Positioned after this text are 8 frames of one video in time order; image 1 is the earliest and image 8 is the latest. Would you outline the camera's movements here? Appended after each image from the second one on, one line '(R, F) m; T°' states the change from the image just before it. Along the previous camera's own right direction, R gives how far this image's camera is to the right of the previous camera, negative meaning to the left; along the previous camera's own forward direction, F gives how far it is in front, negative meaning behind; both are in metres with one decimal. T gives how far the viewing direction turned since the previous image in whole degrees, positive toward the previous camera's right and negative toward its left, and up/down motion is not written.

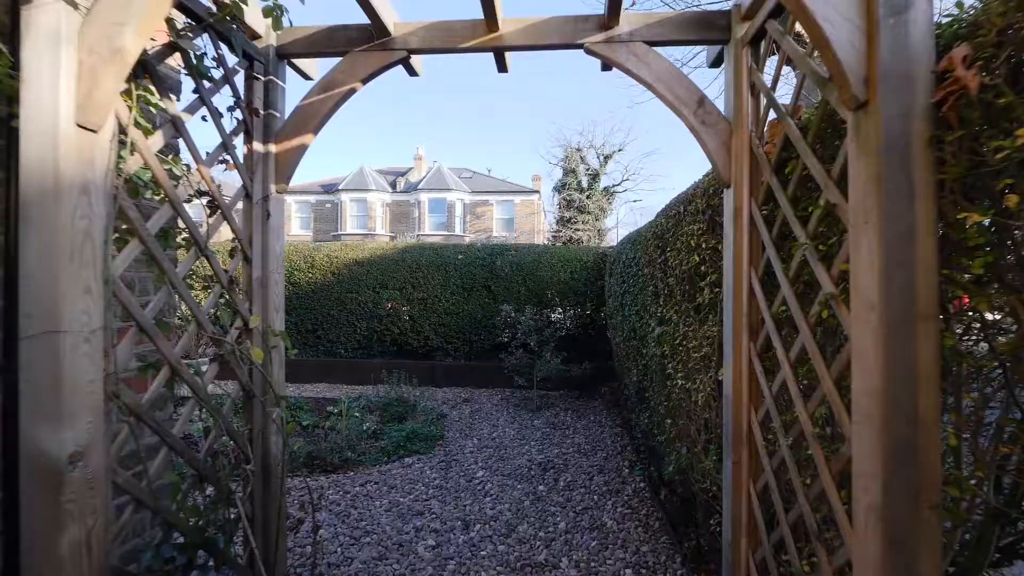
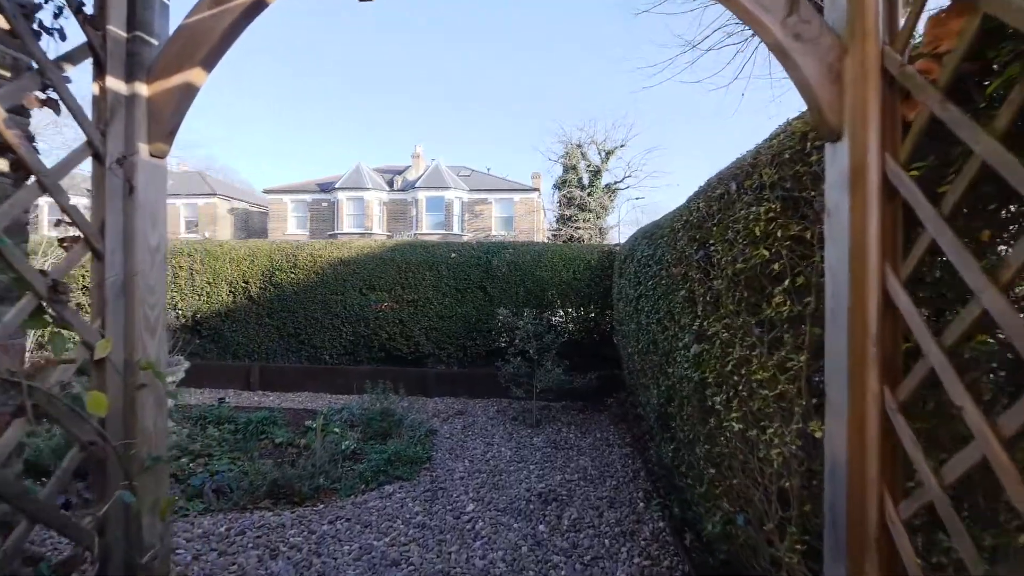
(0.0, +0.6) m; 0°
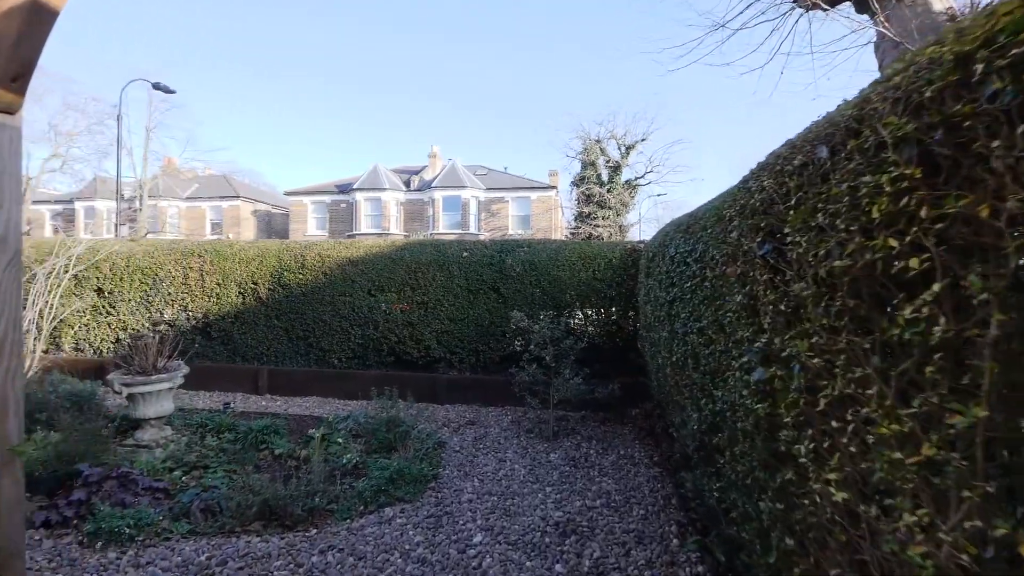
(0.0, +0.4) m; -2°
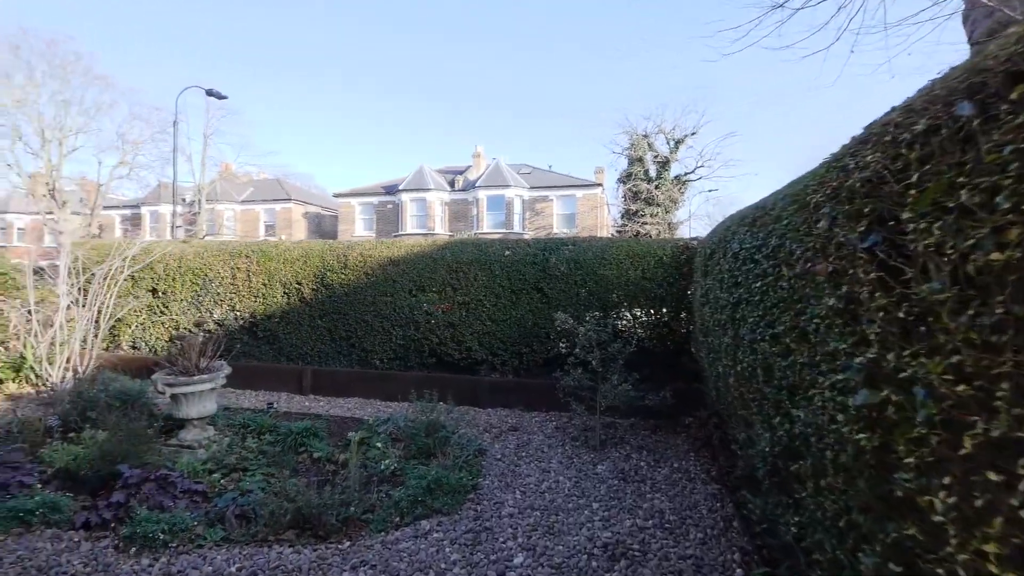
(0.0, +0.3) m; -5°
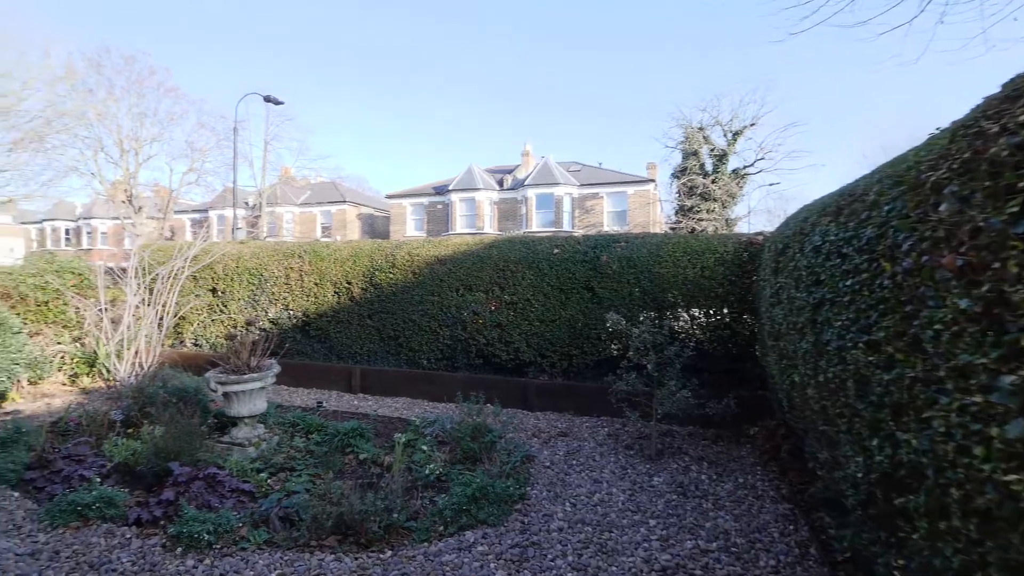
(0.0, +0.2) m; -5°
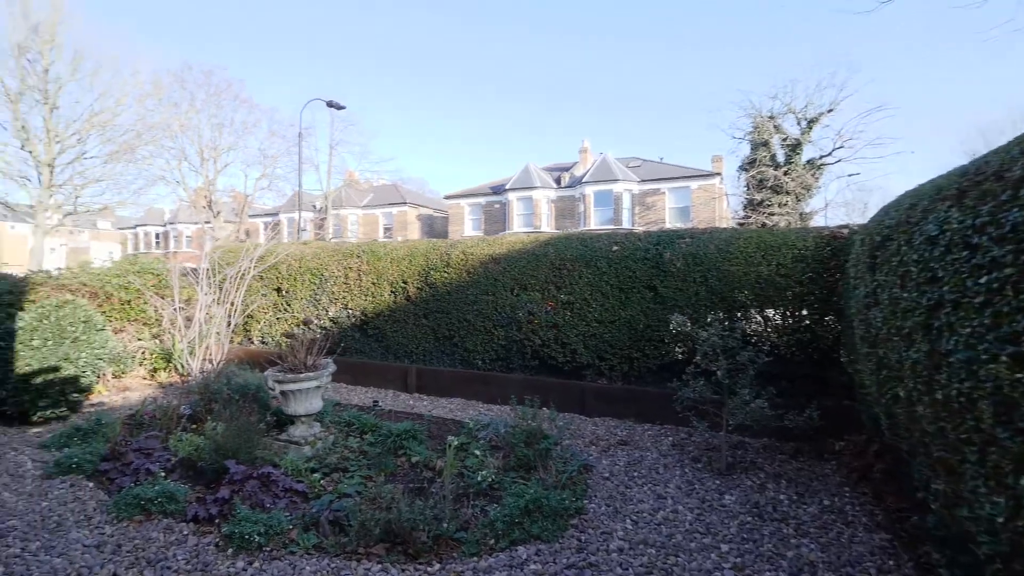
(0.0, +0.2) m; -6°
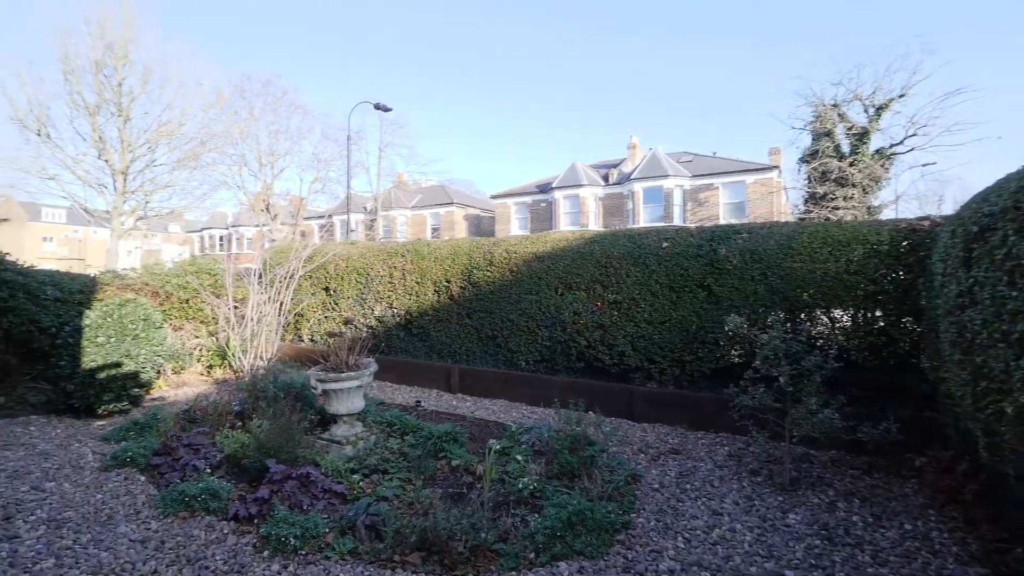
(0.0, +0.2) m; -5°
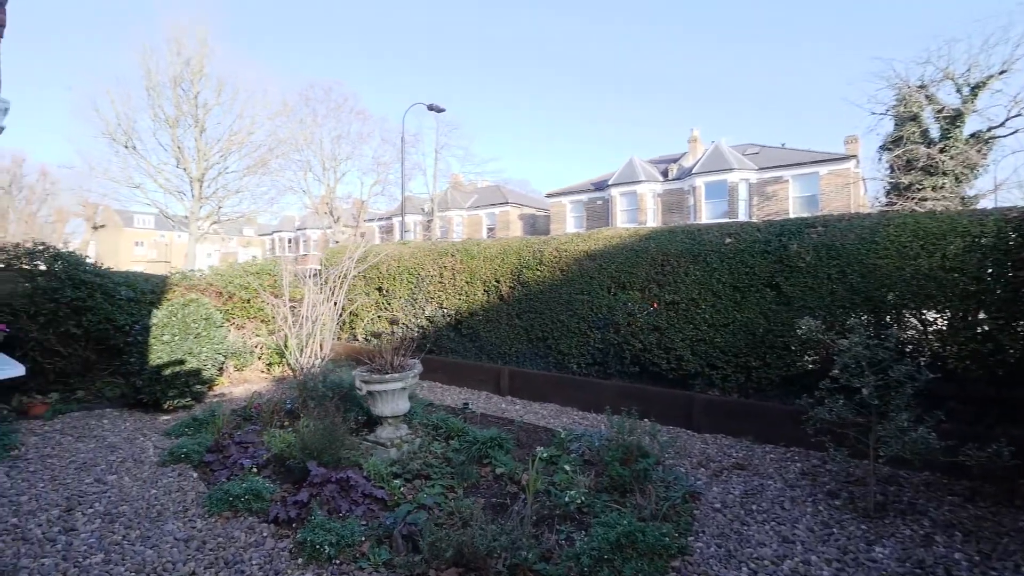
(+0.1, +0.2) m; -6°
